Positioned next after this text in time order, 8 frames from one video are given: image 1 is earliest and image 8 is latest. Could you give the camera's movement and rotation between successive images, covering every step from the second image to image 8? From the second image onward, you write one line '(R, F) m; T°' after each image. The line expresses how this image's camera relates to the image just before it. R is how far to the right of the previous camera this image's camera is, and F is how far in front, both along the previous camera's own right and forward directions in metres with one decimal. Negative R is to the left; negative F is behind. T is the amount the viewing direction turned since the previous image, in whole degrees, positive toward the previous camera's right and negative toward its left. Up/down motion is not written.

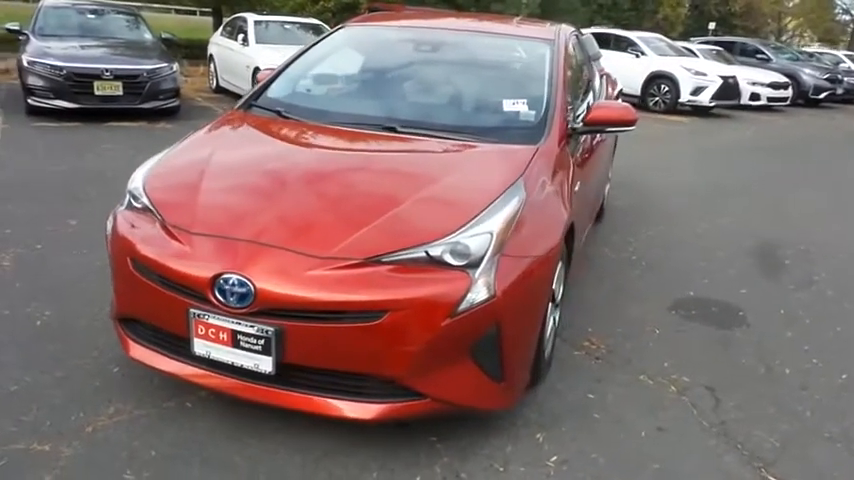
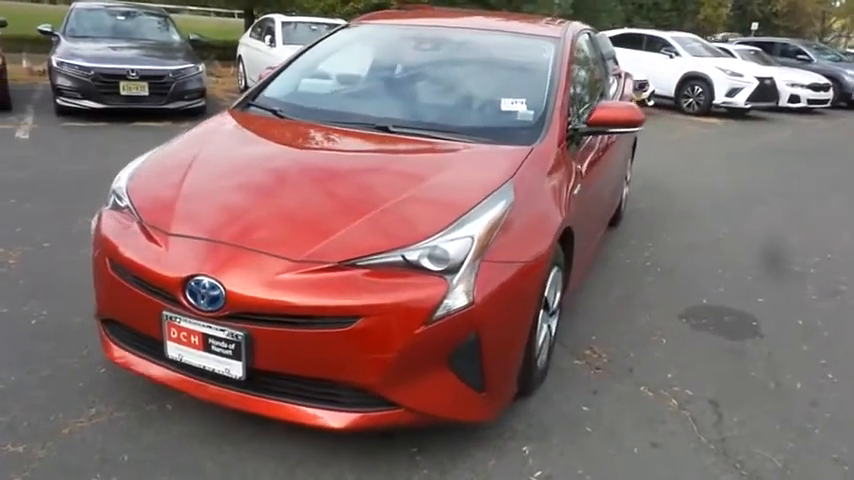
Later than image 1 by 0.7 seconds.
(+0.2, +0.1) m; -3°
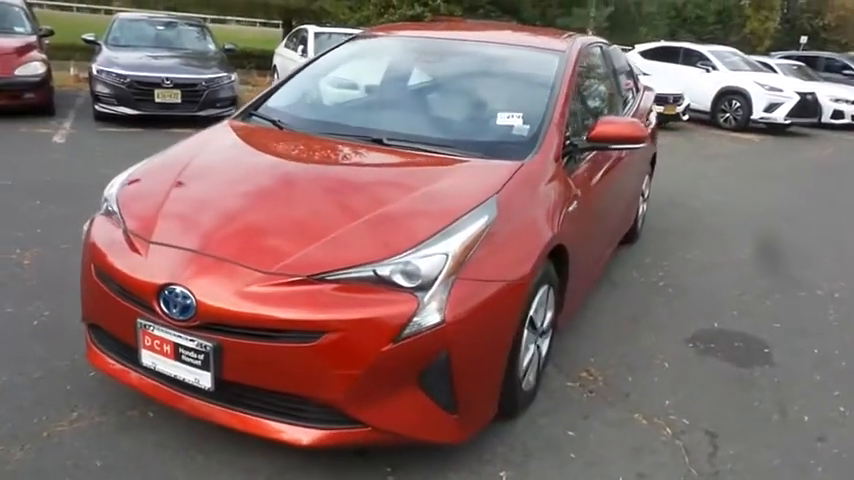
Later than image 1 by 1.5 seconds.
(+0.3, +0.1) m; -3°
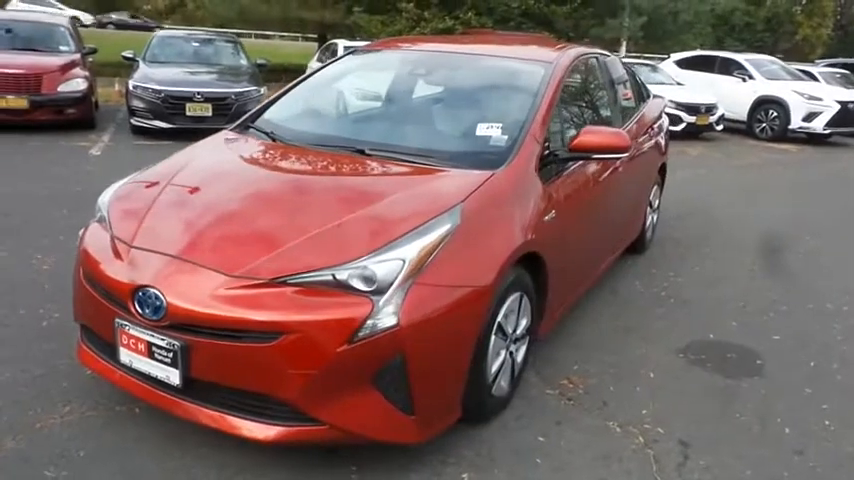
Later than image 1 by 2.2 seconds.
(+0.4, -0.1) m; -4°
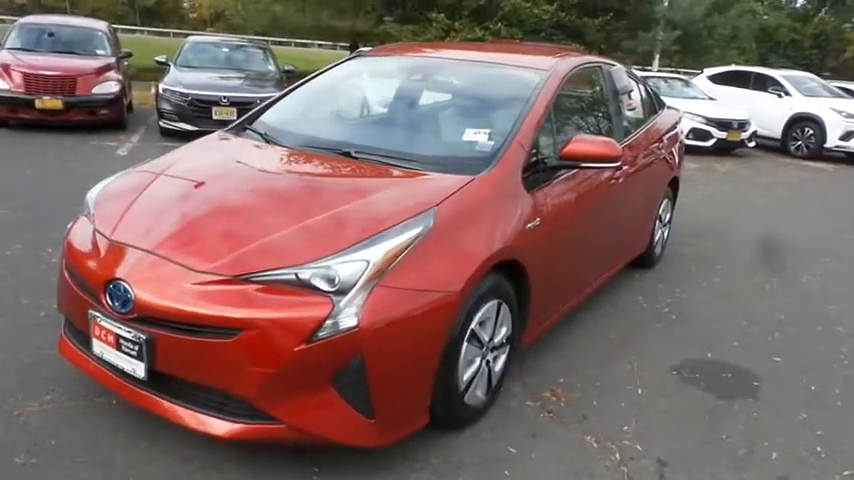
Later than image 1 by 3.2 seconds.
(+0.3, 0.0) m; -3°
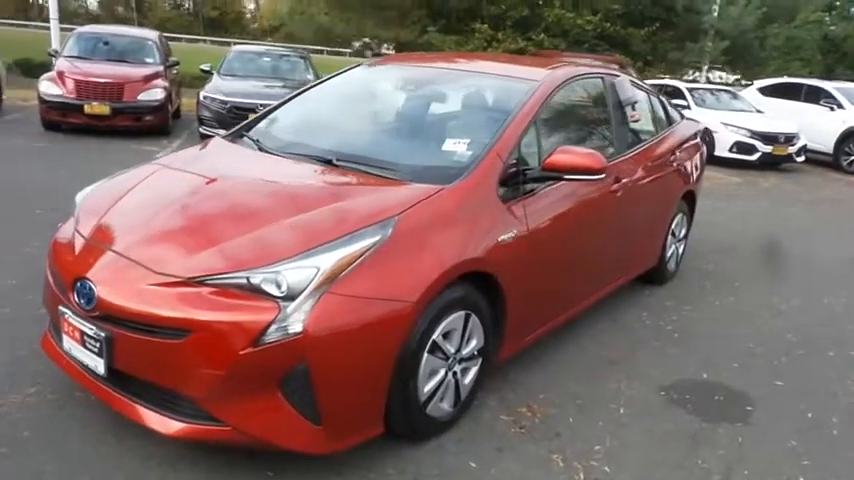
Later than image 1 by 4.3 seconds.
(+0.4, 0.0) m; -4°
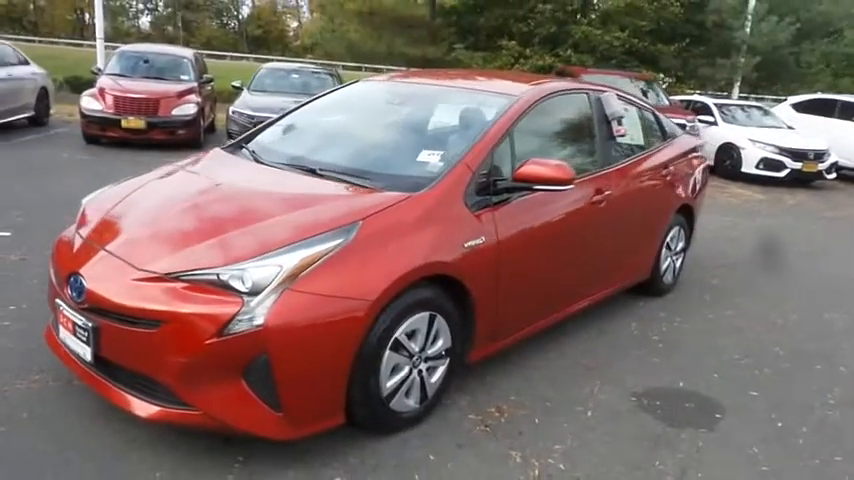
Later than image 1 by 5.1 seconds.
(+0.4, -0.2) m; -3°
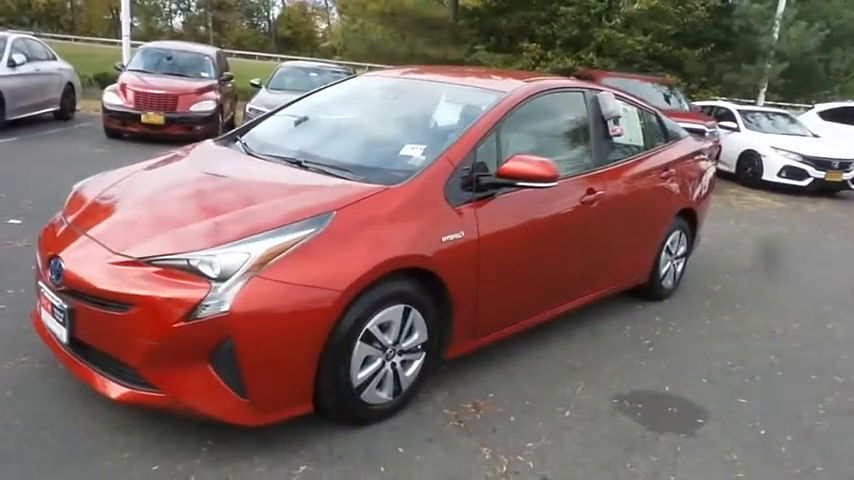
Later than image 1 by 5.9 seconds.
(+0.3, 0.0) m; -2°
